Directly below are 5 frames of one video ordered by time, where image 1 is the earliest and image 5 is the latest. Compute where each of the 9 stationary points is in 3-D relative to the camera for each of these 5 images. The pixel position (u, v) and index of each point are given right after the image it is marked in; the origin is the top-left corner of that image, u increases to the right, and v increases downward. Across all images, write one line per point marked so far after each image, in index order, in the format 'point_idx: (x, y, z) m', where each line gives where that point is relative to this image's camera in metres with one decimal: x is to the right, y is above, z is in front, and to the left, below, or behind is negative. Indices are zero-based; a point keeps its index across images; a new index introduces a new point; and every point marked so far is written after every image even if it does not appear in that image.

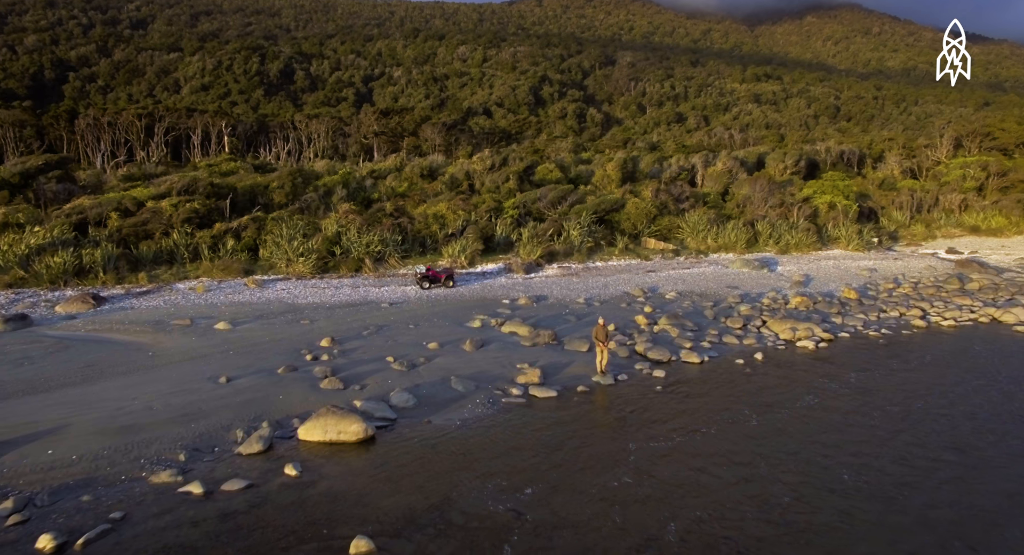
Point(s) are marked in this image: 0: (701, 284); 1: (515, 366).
0: (+3.3, -0.1, +13.2) m
1: (0.0, -0.9, +7.8) m
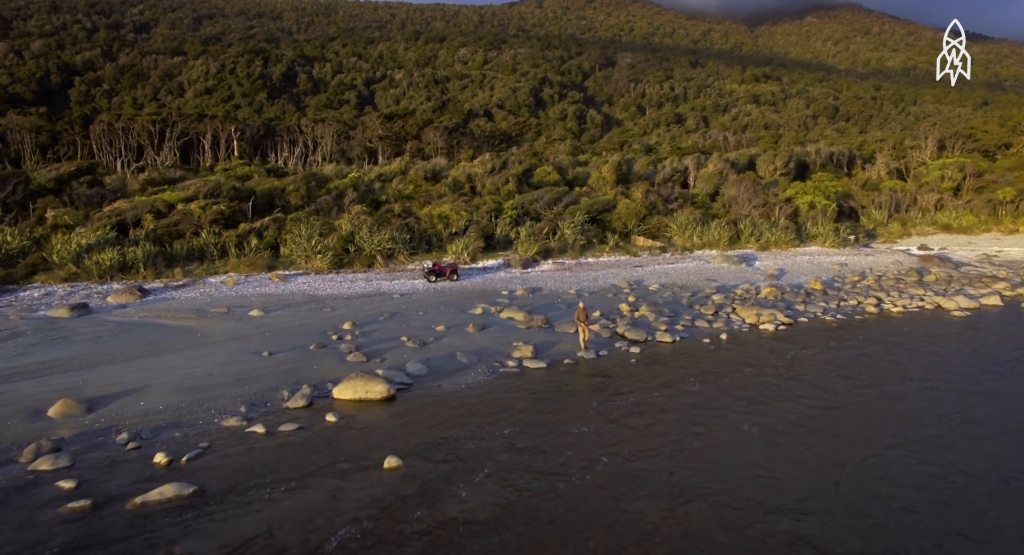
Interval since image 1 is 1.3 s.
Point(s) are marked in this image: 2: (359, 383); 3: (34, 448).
0: (+3.2, 0.0, +14.5) m
1: (0.0, -0.8, +9.1) m
2: (-1.4, -1.0, +7.0) m
3: (-3.4, -1.2, +5.5) m
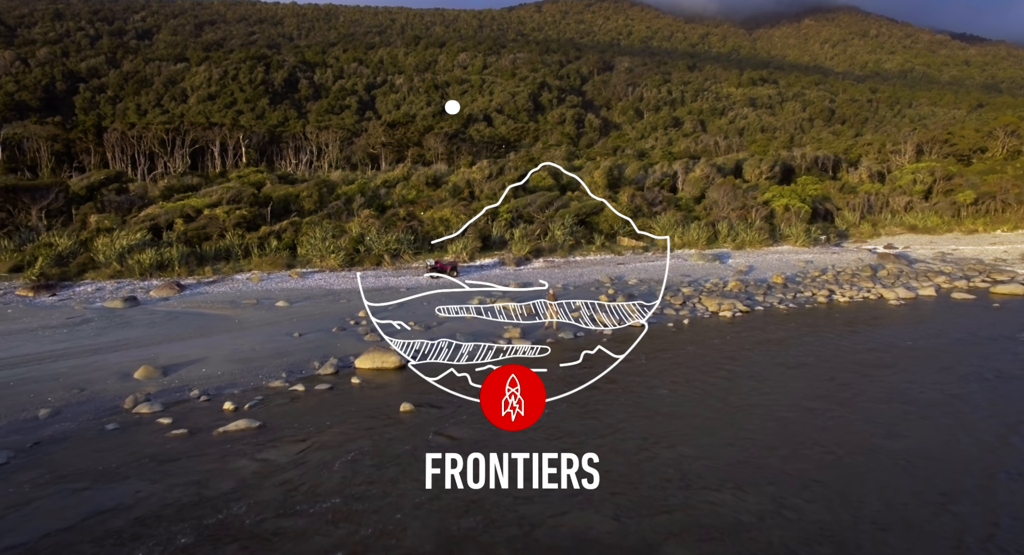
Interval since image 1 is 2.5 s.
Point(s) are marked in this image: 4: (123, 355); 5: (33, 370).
0: (+3.1, +0.1, +16.2) m
1: (-0.1, -0.7, +10.7) m
2: (-1.5, -0.9, +8.7) m
3: (-3.5, -1.1, +7.1) m
4: (-4.3, -0.8, +8.5) m
5: (-4.8, -0.9, +7.8) m
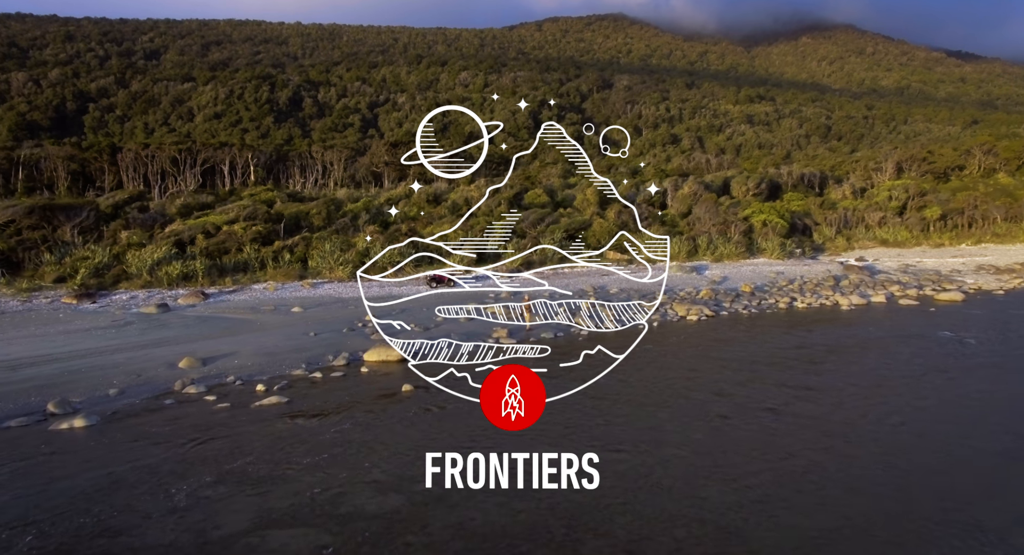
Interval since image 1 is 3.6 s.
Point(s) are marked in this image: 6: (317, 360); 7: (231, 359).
0: (+2.9, -0.1, +17.7) m
1: (-0.3, -0.8, +12.2) m
2: (-1.7, -0.9, +10.2) m
3: (-3.7, -1.2, +8.6) m
4: (-4.5, -0.9, +10.0) m
5: (-5.0, -1.0, +9.3) m
6: (-2.5, -1.1, +10.0) m
7: (-3.5, -1.0, +9.7) m
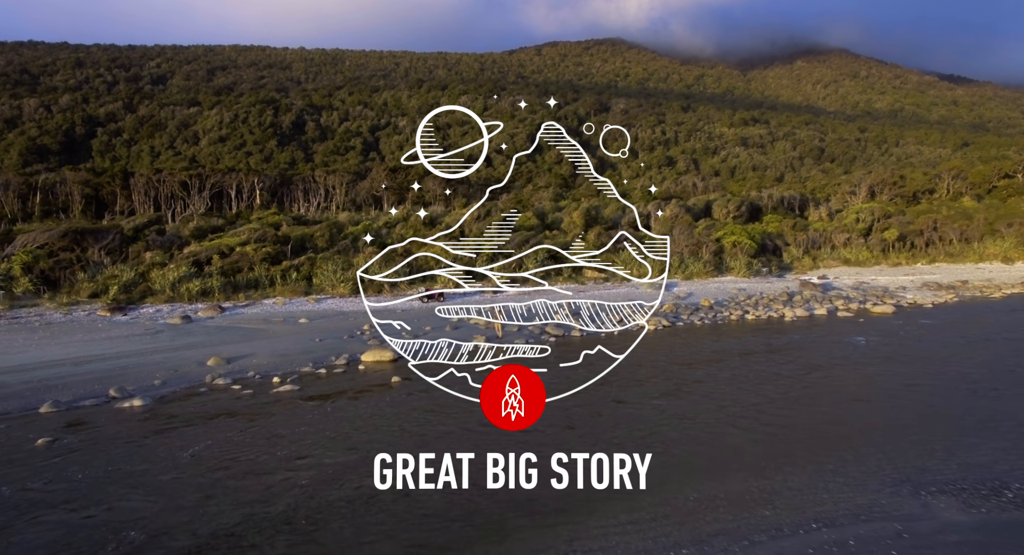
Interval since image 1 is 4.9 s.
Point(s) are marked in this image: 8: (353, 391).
0: (+2.5, -0.5, +19.6) m
1: (-0.7, -1.1, +14.1) m
2: (-2.1, -1.2, +12.1) m
3: (-4.1, -1.3, +10.5) m
4: (-4.9, -1.1, +11.9) m
5: (-5.4, -1.2, +11.2) m
6: (-2.9, -1.3, +11.9) m
7: (-3.9, -1.2, +11.6) m
8: (-2.1, -1.5, +10.3) m
